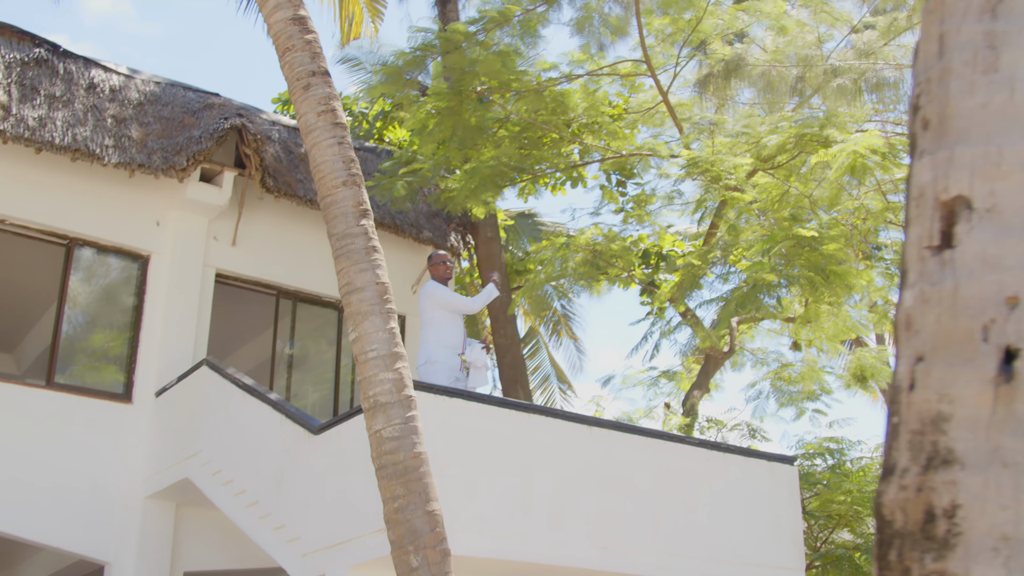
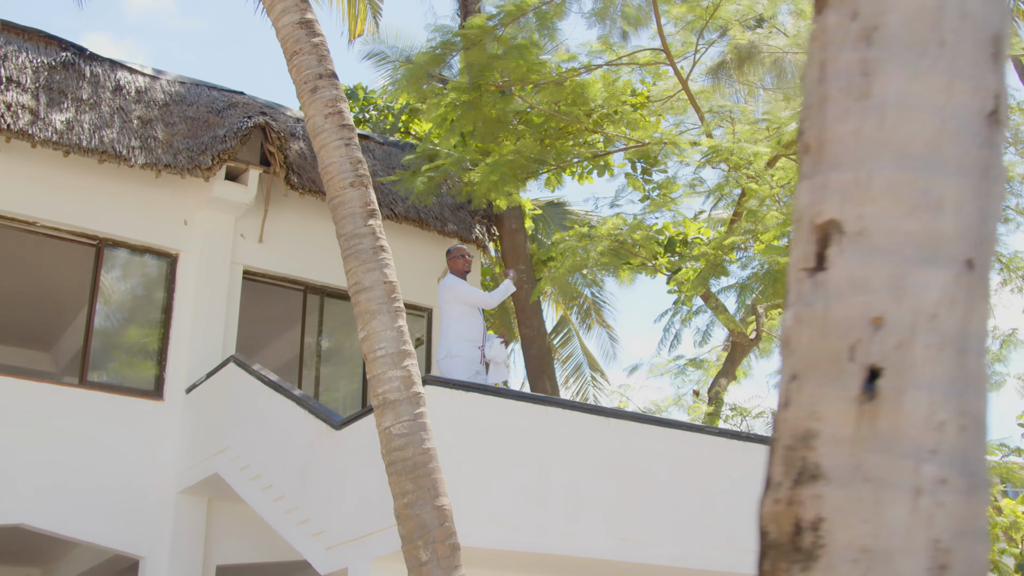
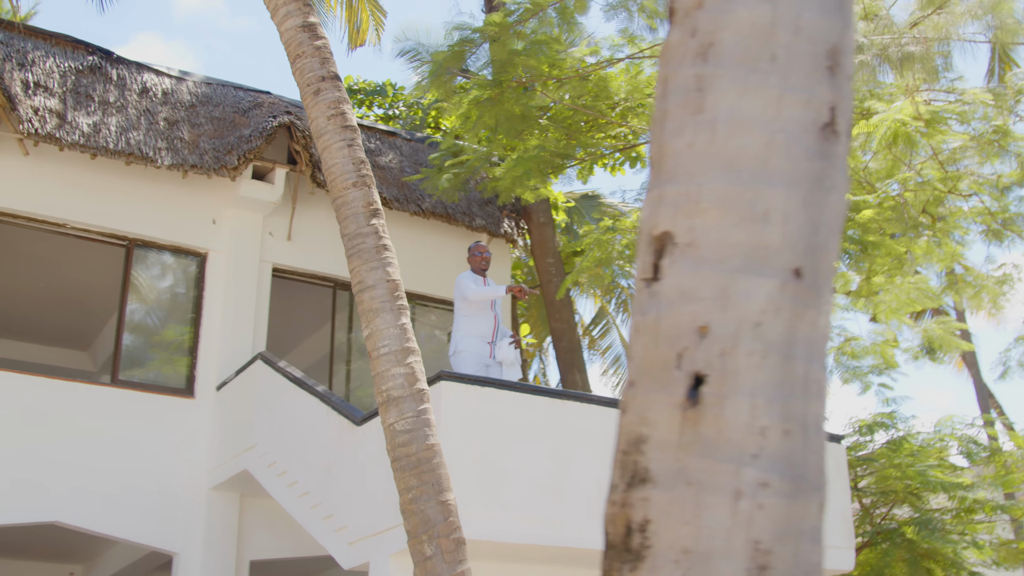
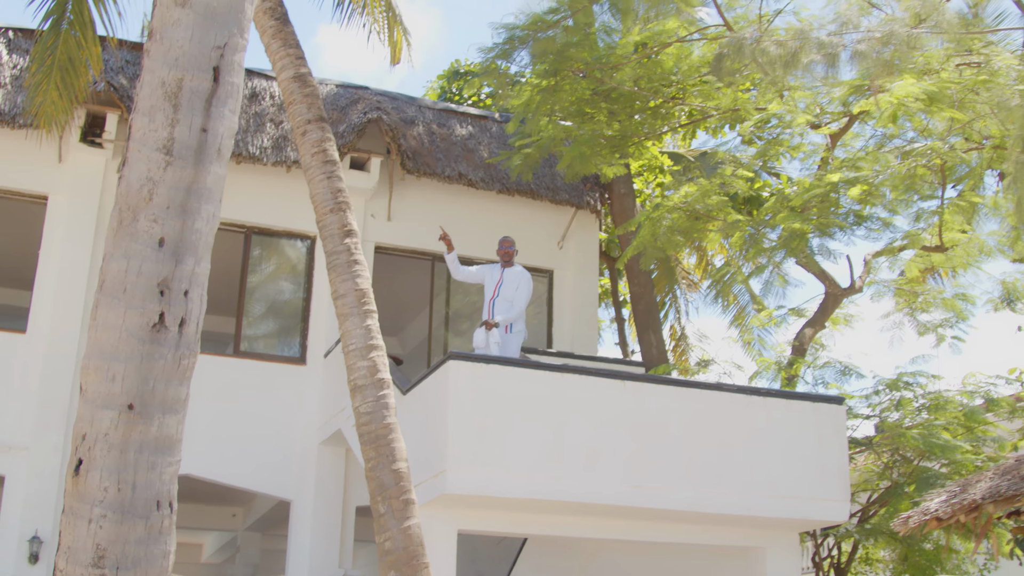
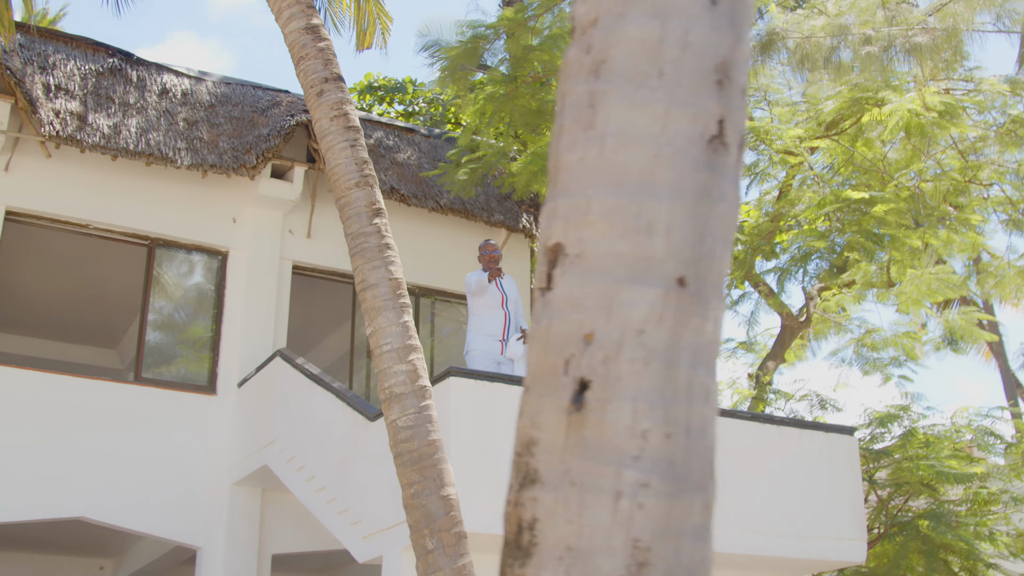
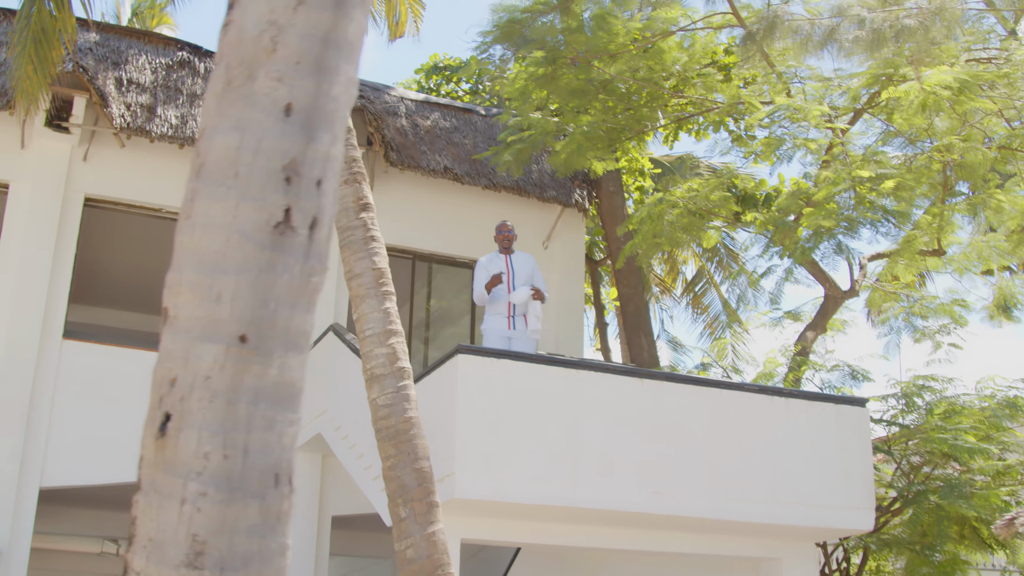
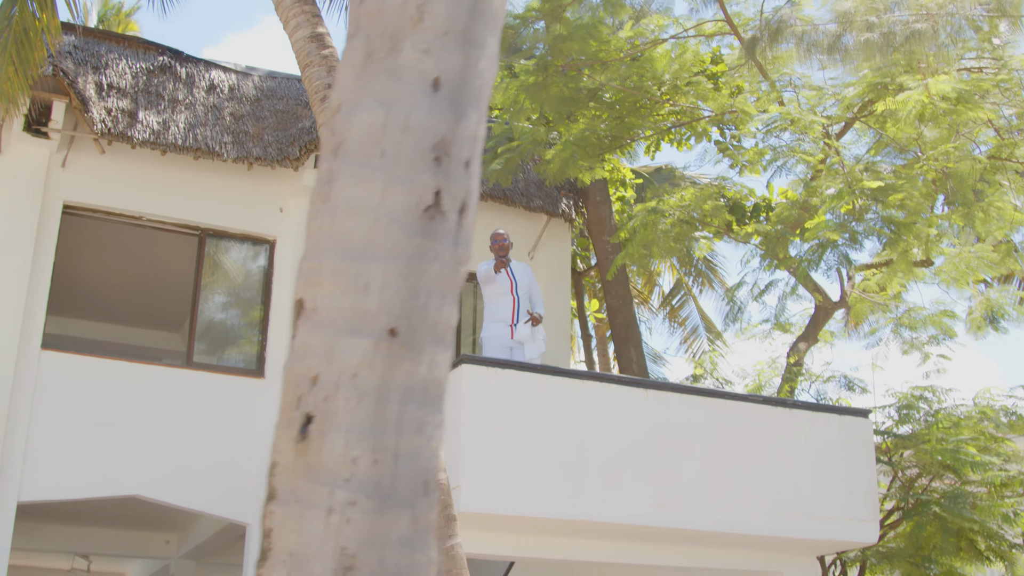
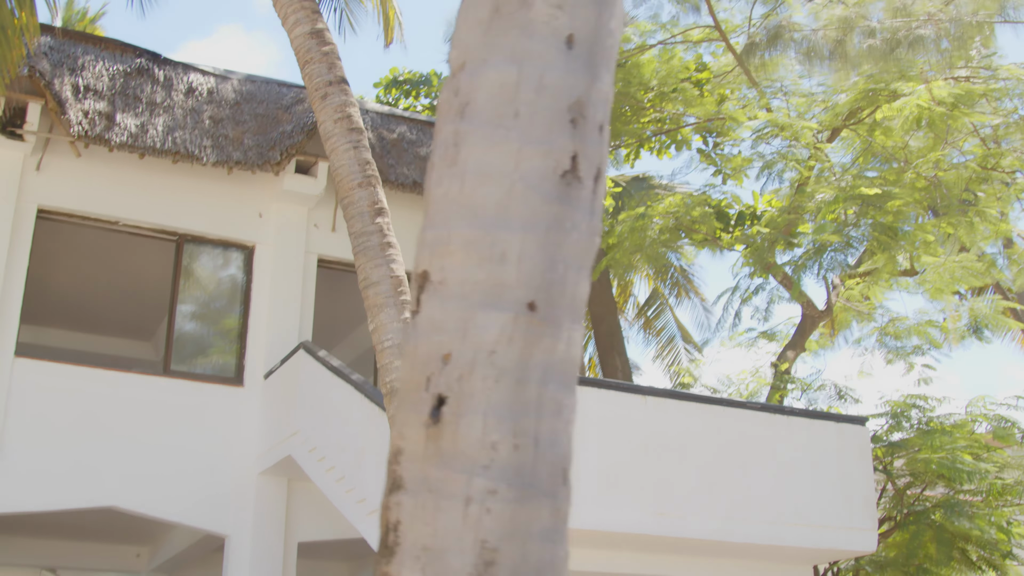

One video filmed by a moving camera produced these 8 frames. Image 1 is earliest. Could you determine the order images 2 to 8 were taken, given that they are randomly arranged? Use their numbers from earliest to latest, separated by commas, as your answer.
2, 3, 5, 8, 7, 6, 4
